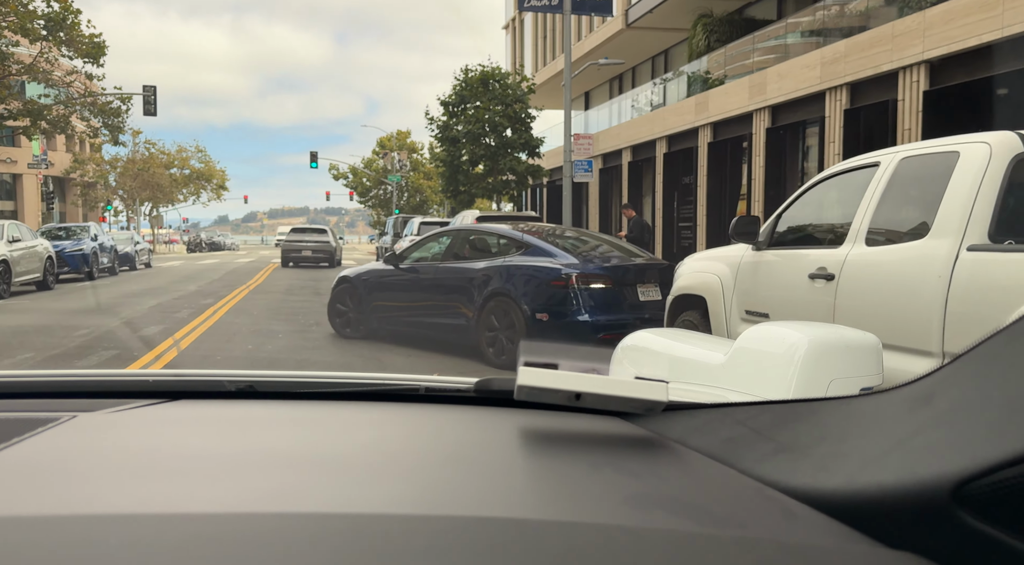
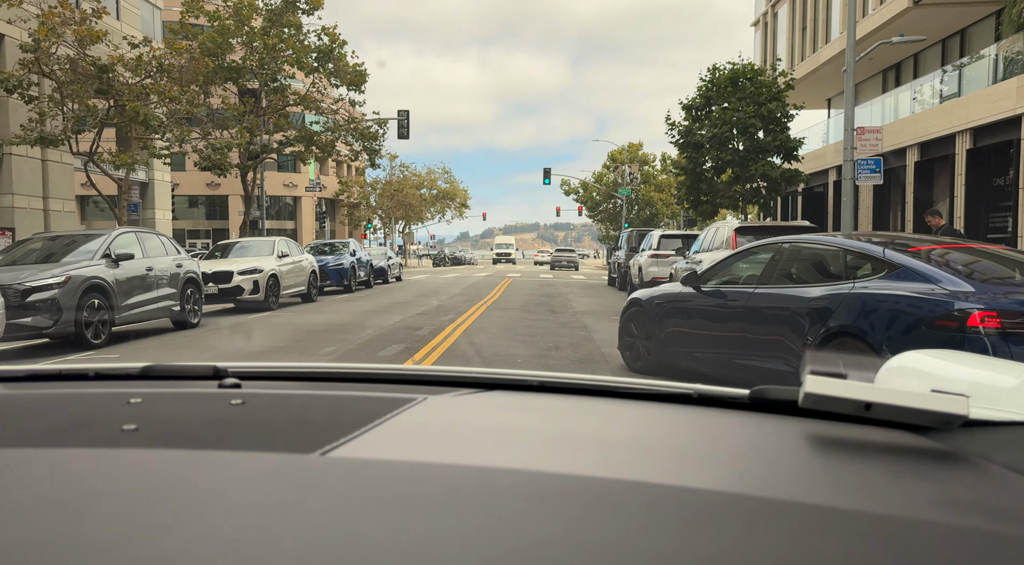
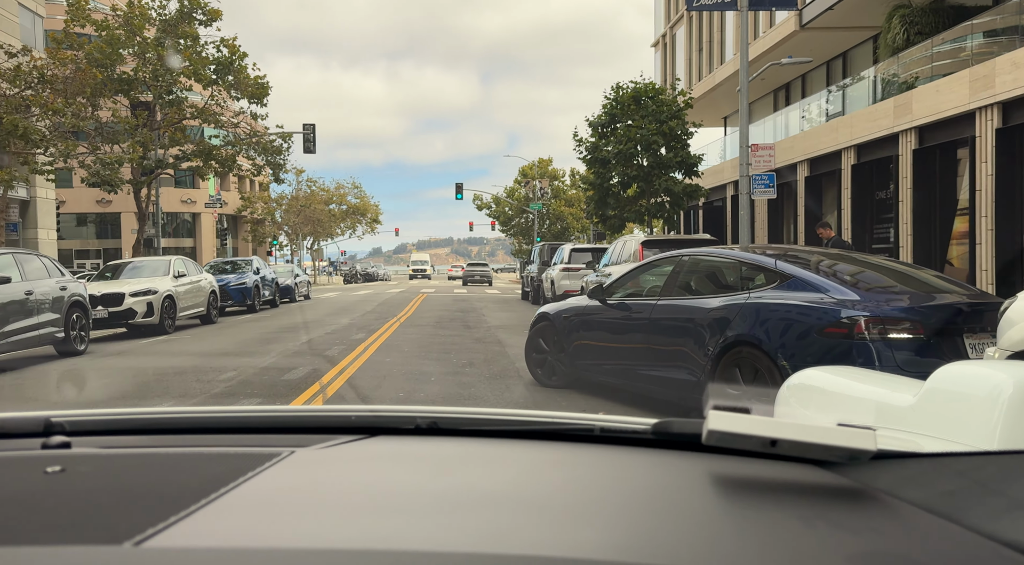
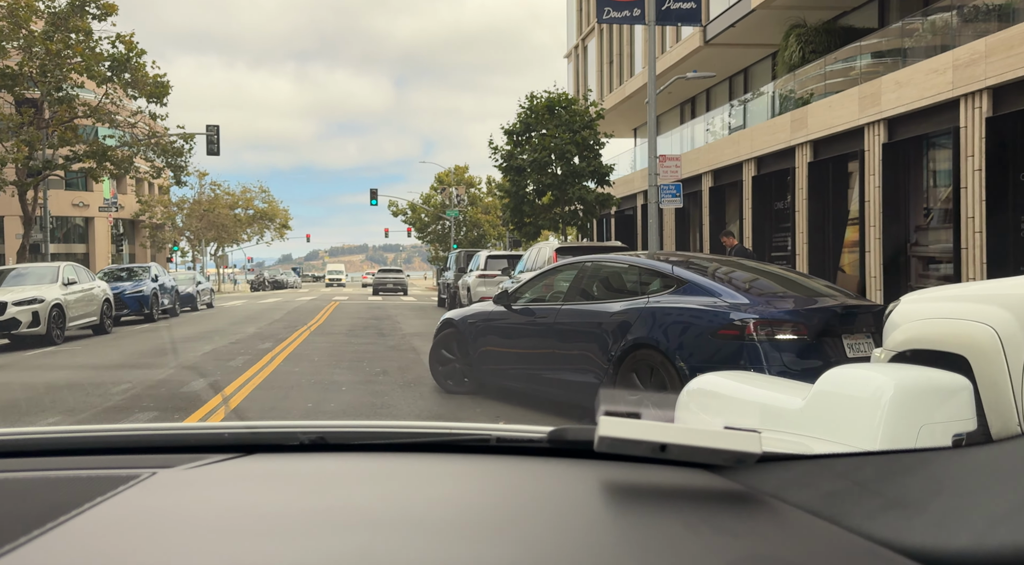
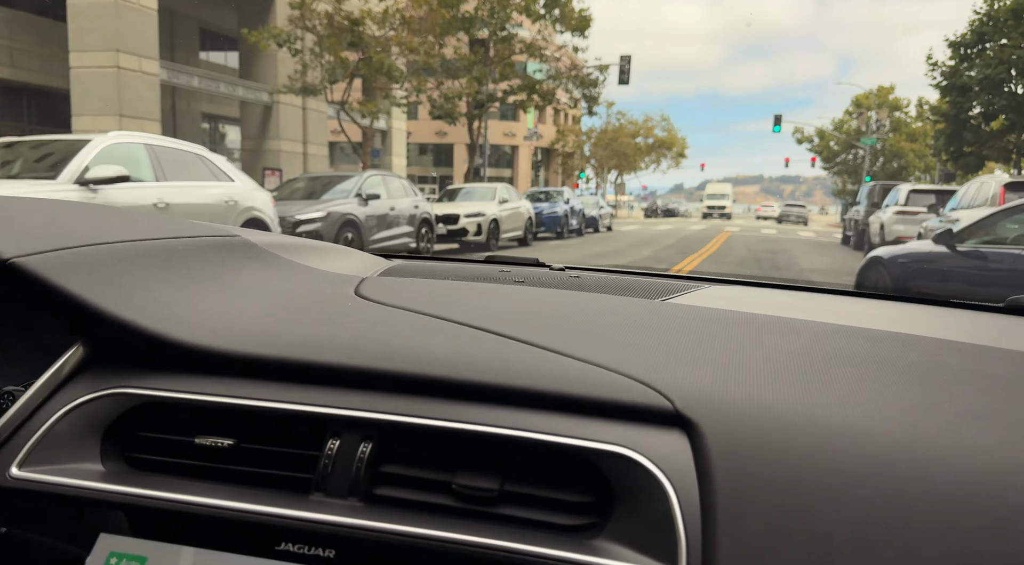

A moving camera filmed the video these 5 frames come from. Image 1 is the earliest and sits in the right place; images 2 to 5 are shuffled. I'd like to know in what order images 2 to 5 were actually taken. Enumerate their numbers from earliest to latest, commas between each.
4, 3, 2, 5
